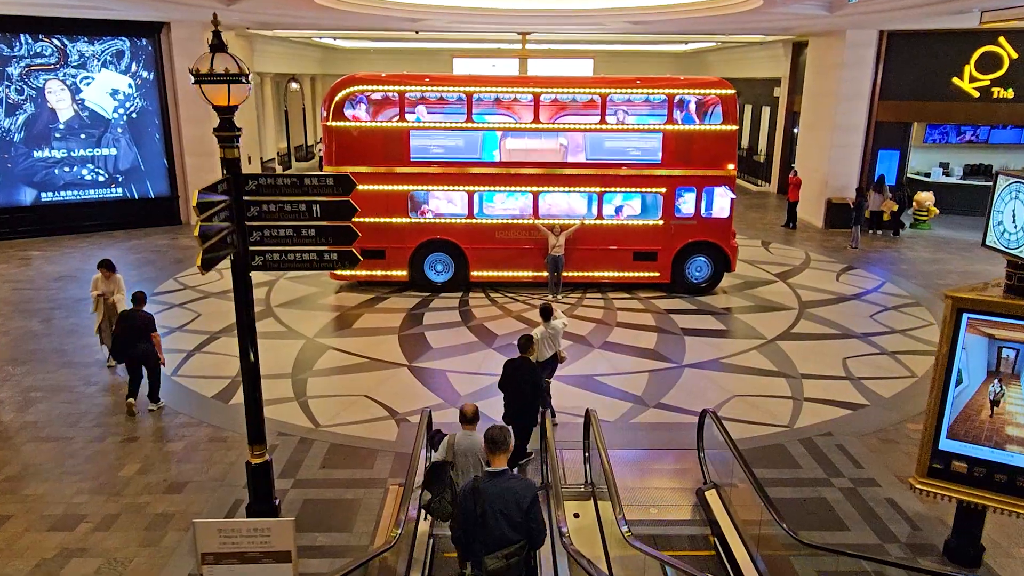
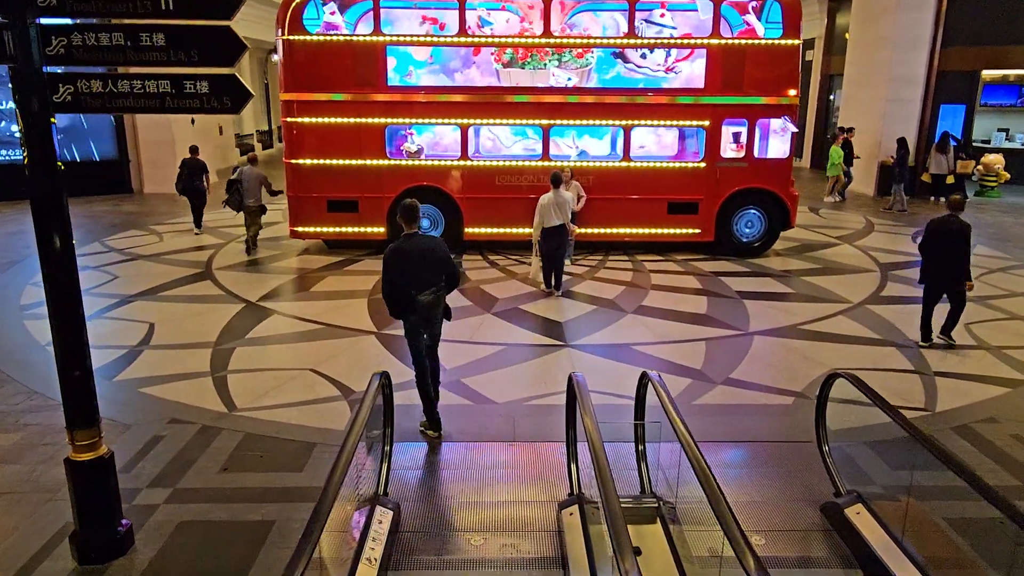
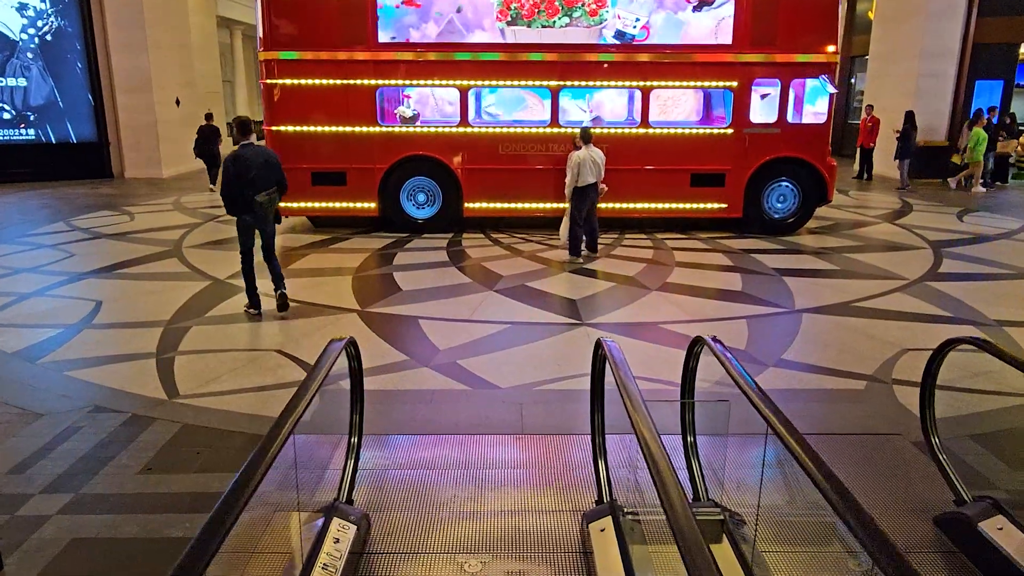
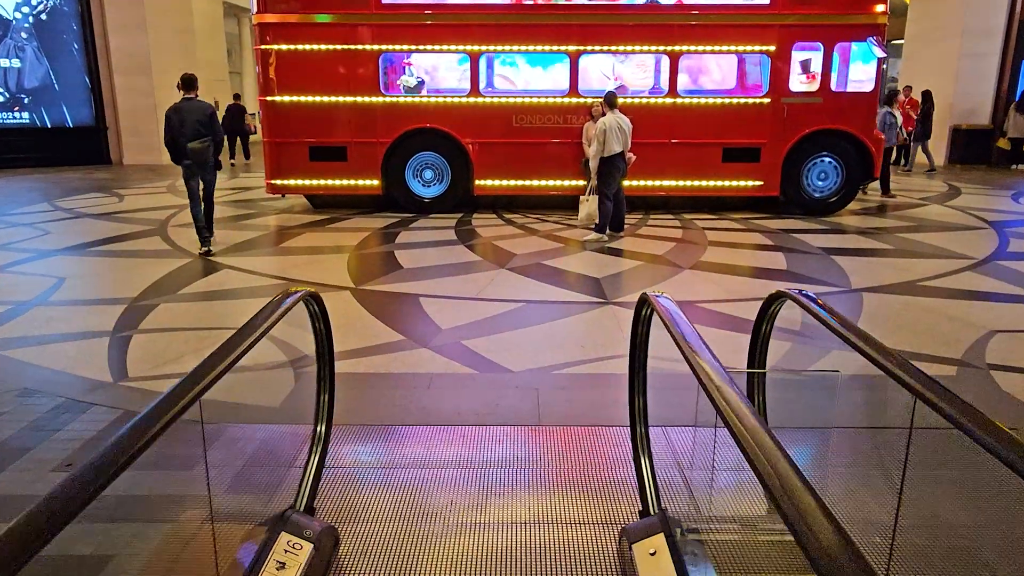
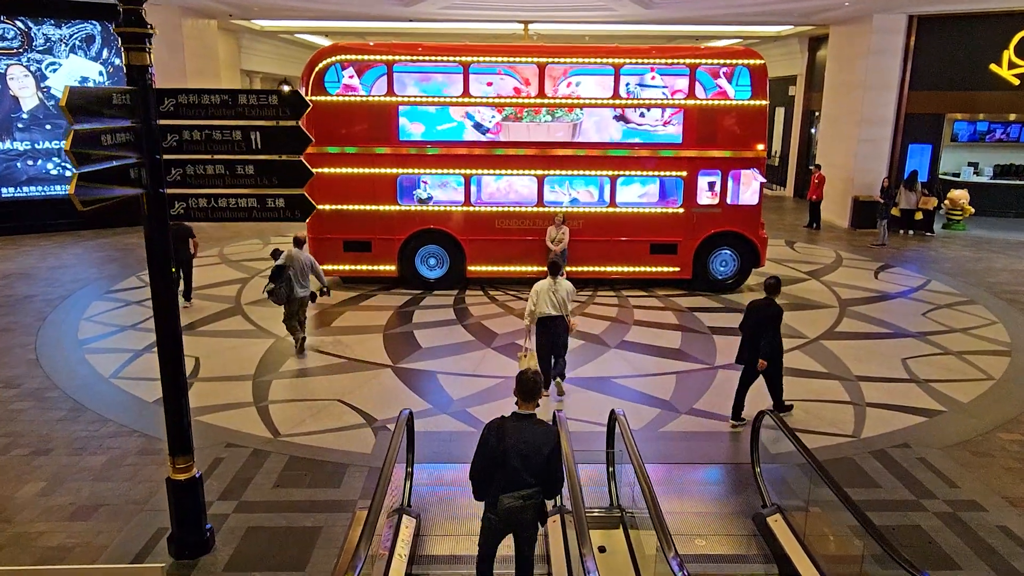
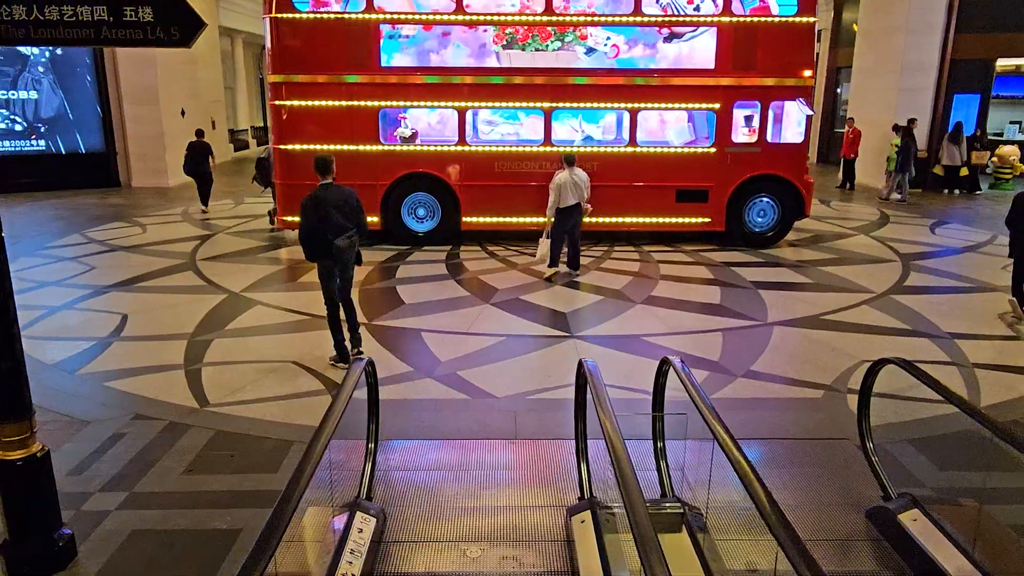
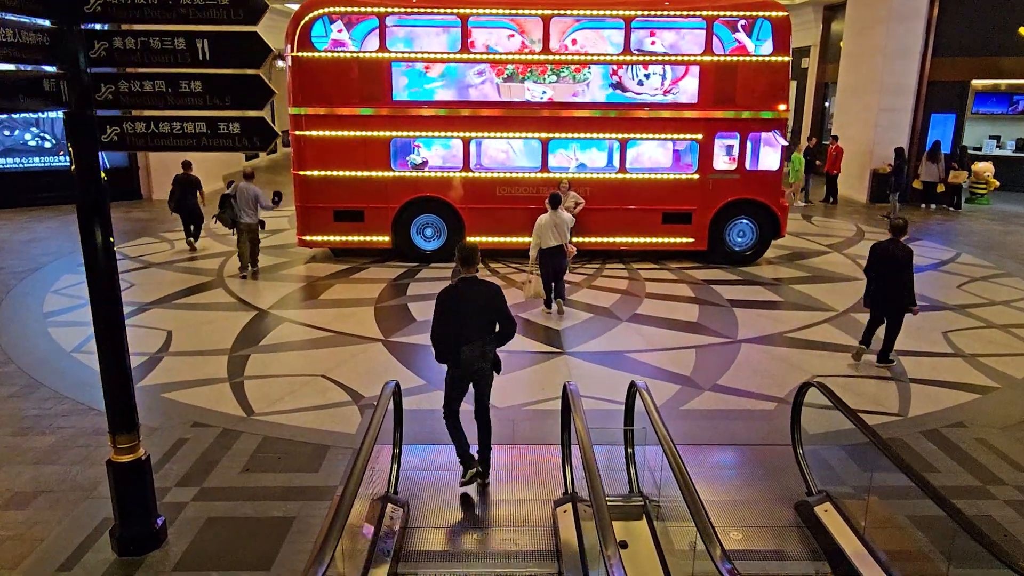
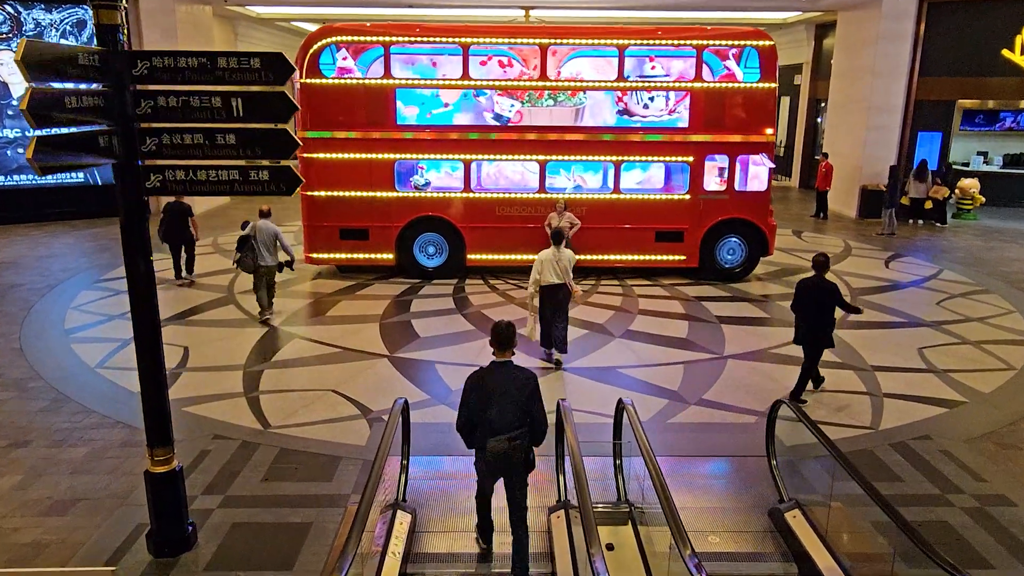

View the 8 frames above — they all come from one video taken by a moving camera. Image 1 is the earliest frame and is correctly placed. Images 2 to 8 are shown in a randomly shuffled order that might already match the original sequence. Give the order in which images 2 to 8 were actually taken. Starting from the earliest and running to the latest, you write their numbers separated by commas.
5, 8, 7, 2, 6, 3, 4
